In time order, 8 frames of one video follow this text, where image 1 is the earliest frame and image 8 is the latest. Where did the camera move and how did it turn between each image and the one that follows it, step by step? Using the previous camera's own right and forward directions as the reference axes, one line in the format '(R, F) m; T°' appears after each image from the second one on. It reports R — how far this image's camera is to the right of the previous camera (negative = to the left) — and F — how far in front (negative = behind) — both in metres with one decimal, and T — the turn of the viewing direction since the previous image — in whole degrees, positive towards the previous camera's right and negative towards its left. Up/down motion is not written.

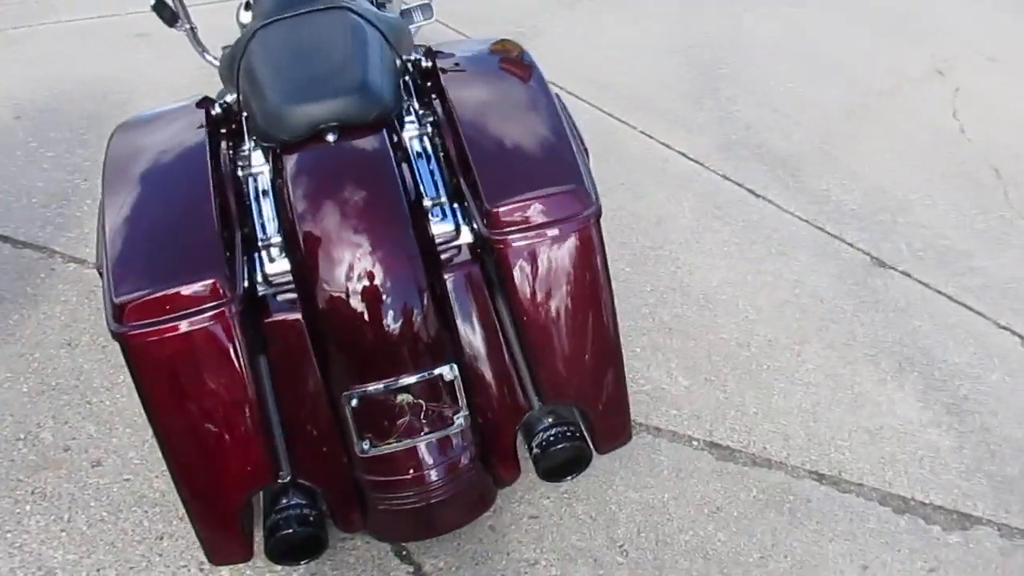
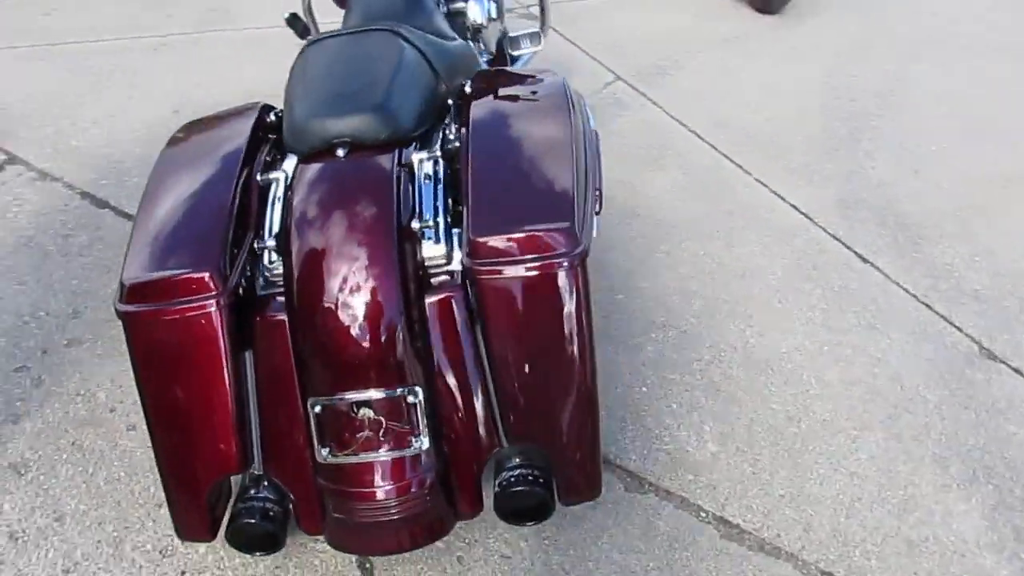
(+0.4, +0.1) m; -13°
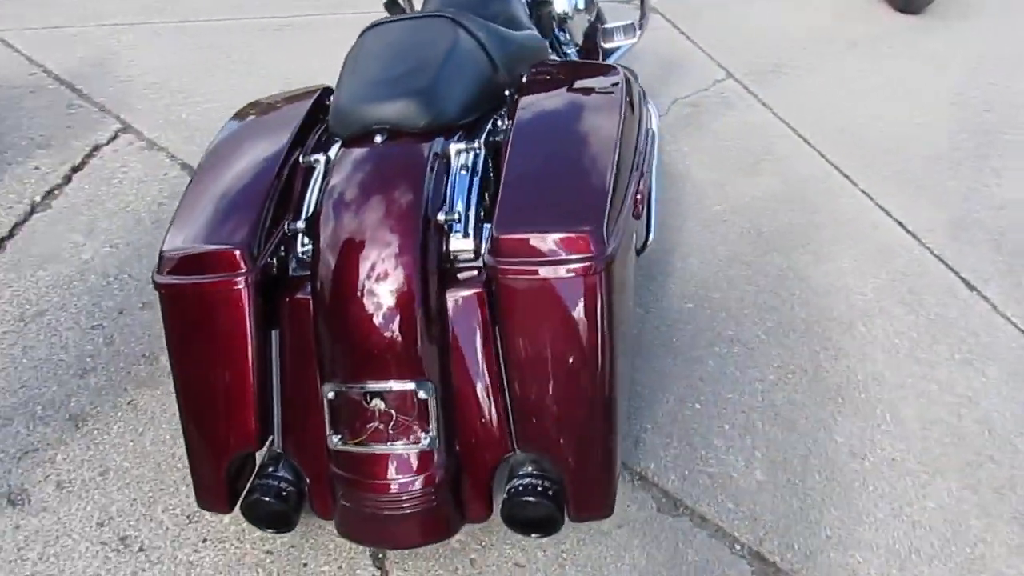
(+0.2, +0.1) m; -9°
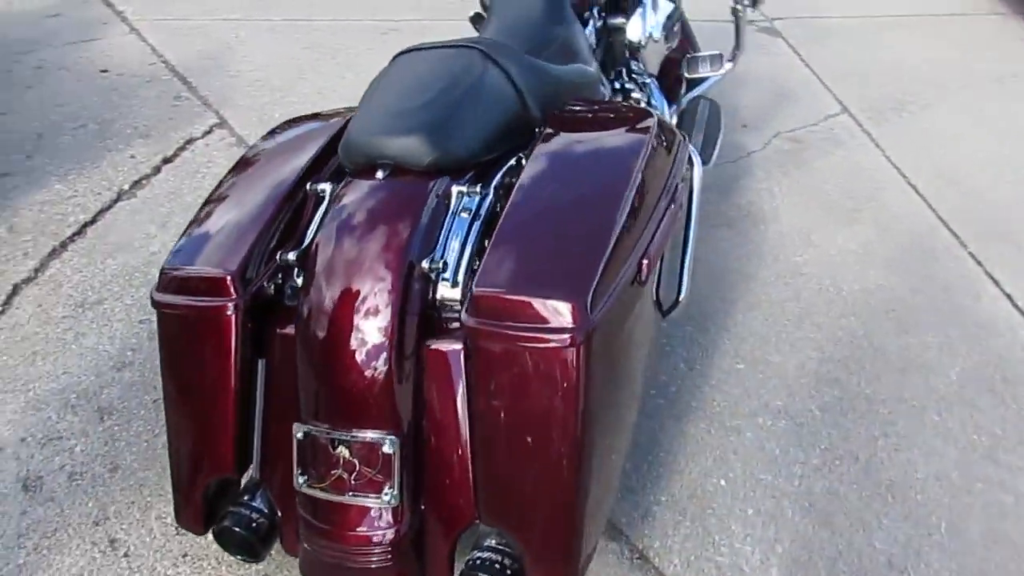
(+0.3, +0.1) m; -9°
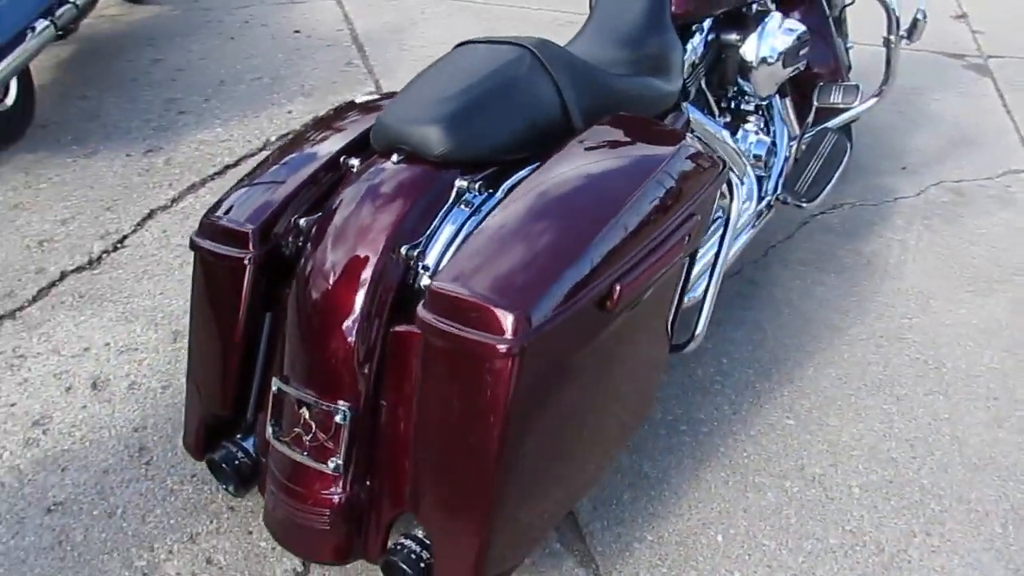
(+0.4, +0.1) m; -14°
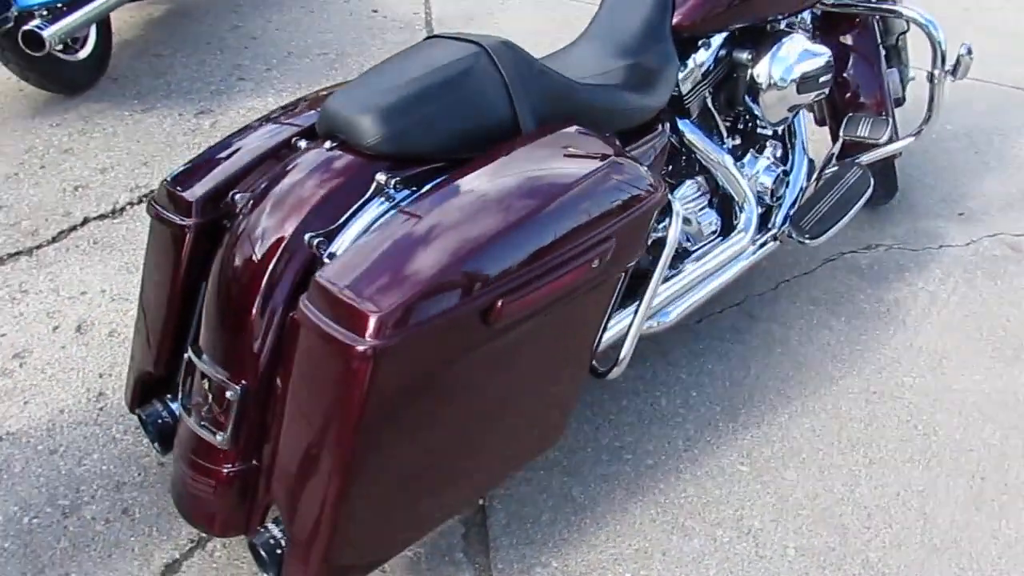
(+0.4, +0.1) m; -8°
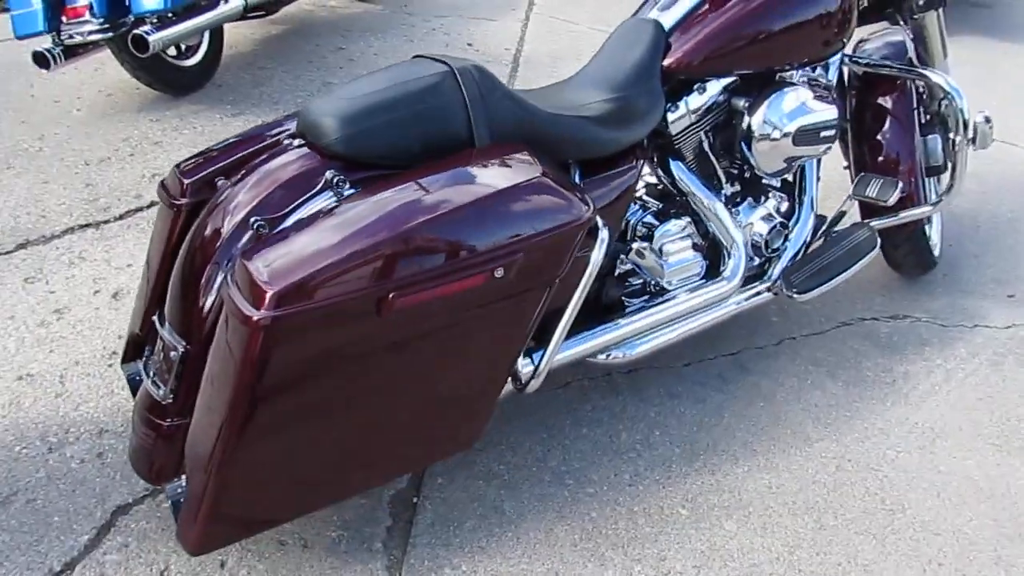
(+0.5, 0.0) m; -9°
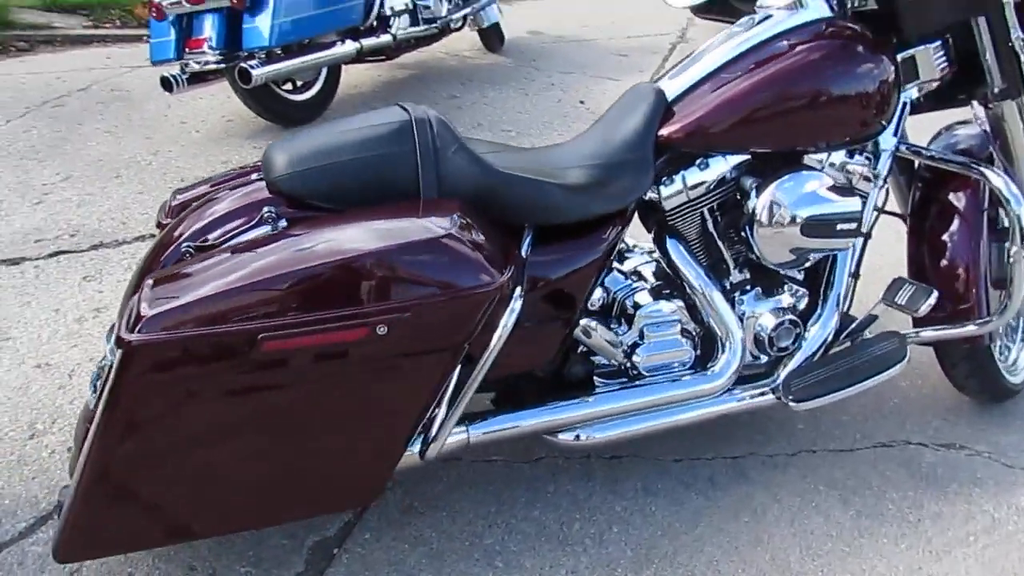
(+0.6, +0.2) m; -12°
